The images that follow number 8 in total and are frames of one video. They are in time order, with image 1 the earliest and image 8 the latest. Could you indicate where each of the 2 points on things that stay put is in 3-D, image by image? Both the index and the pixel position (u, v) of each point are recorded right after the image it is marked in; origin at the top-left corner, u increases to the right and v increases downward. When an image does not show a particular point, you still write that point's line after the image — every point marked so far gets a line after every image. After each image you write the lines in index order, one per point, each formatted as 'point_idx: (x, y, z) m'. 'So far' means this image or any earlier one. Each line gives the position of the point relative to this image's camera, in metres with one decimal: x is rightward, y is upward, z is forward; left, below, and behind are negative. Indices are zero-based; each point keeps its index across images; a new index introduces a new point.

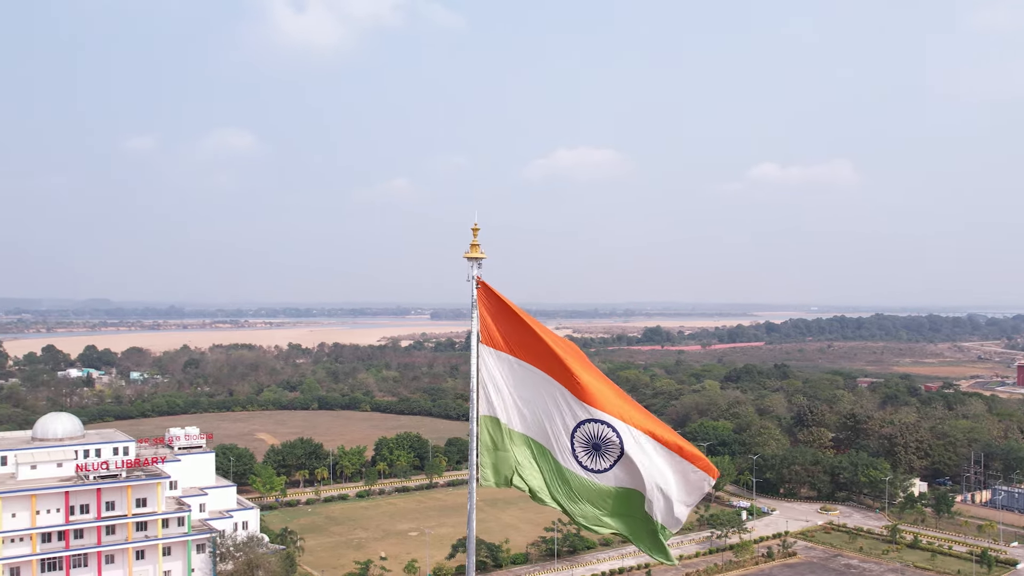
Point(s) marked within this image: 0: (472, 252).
0: (-0.5, +0.4, +12.1) m
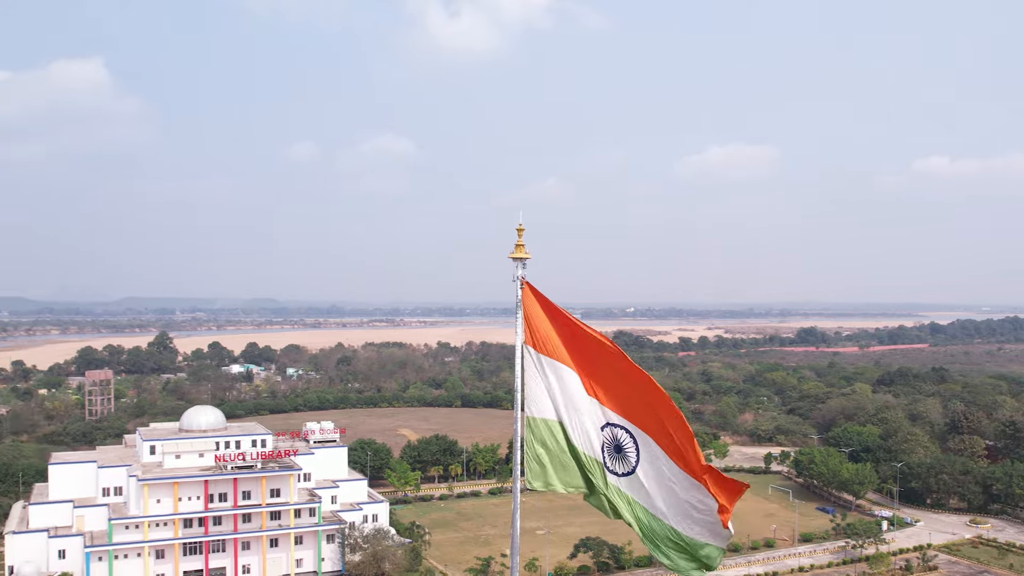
0: (+0.1, +0.4, +12.2) m
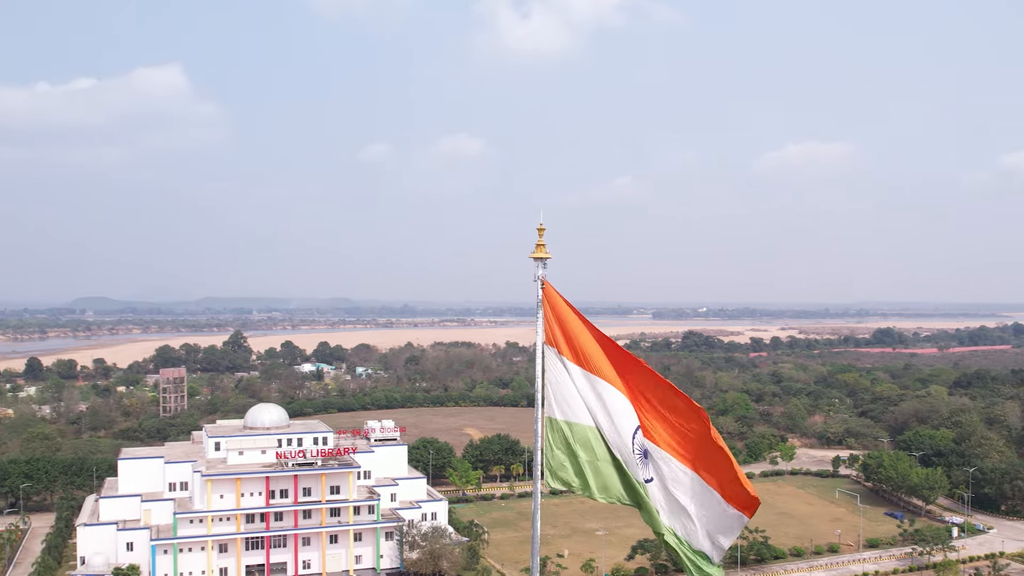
0: (+0.3, +0.4, +12.1) m
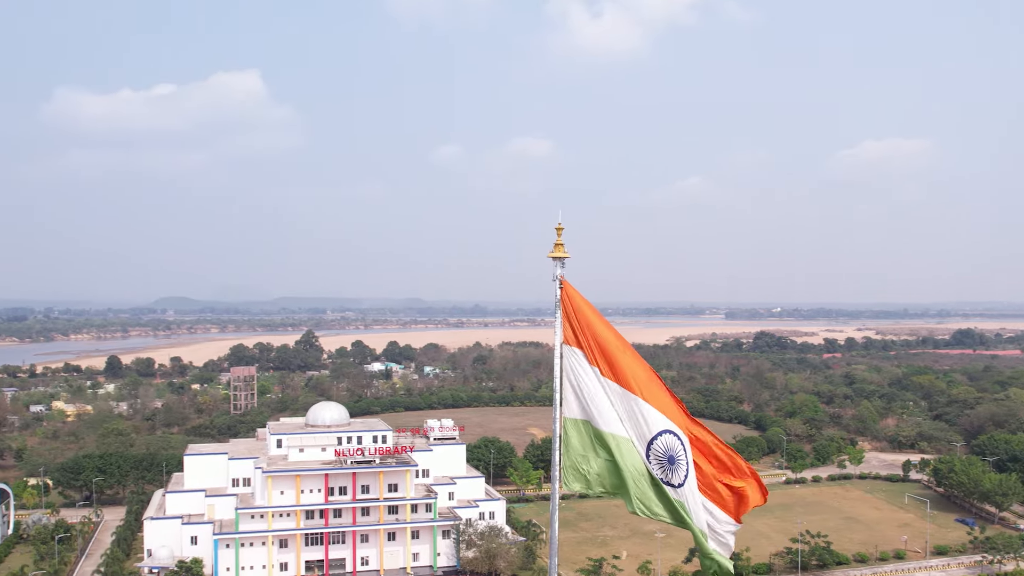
0: (+0.5, +0.4, +12.1) m
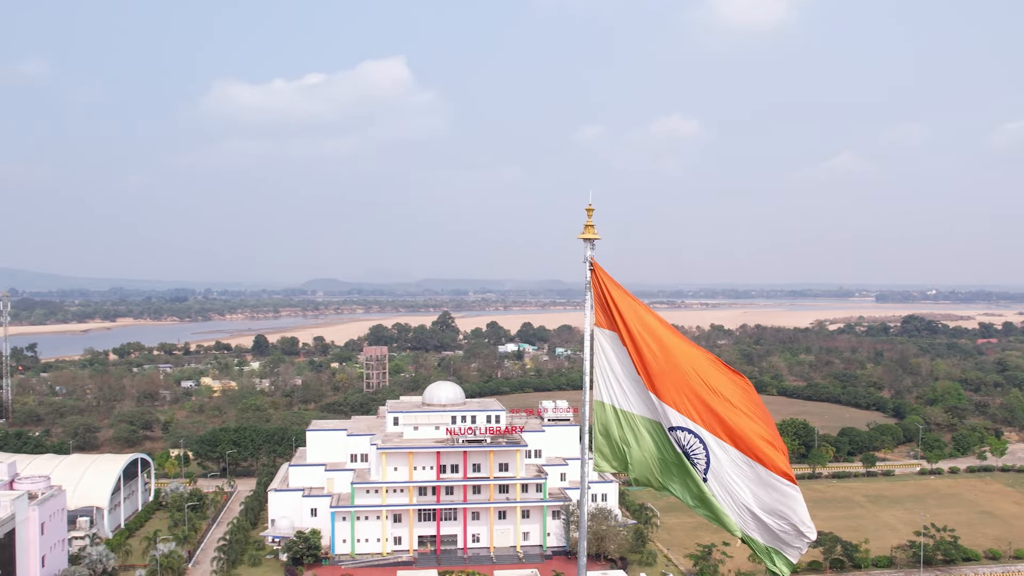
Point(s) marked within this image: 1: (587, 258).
0: (+0.8, +0.6, +12.0) m
1: (+0.9, +0.3, +12.1) m
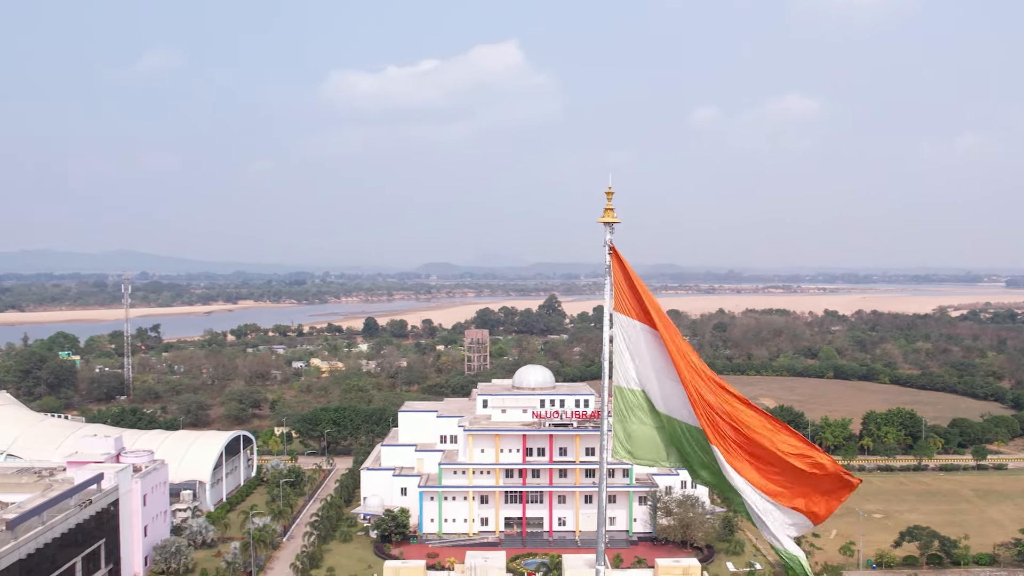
0: (+1.1, +0.8, +11.9) m
1: (+1.1, +0.5, +11.9) m
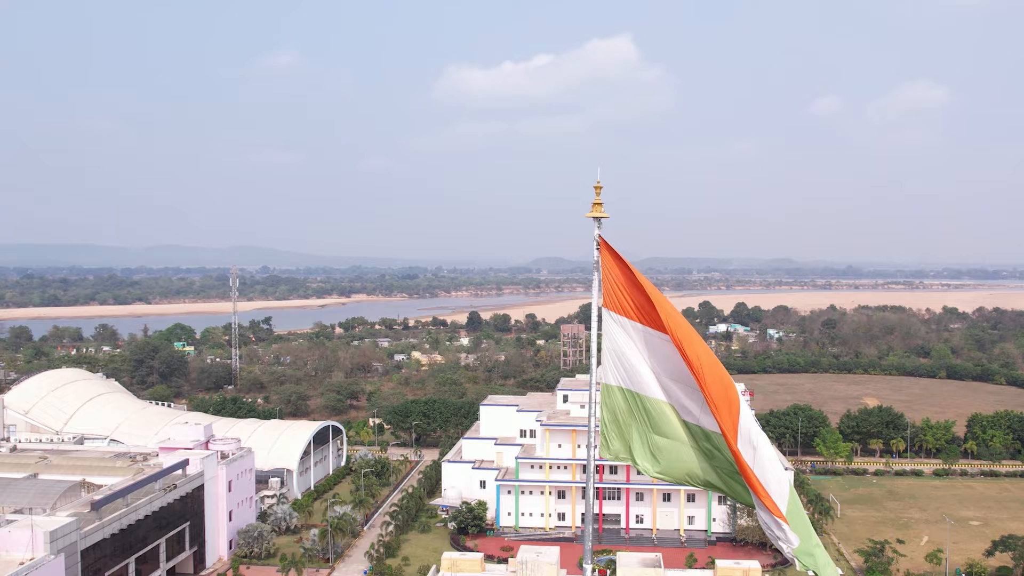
0: (+0.9, +0.9, +11.7) m
1: (+0.9, +0.6, +11.8) m
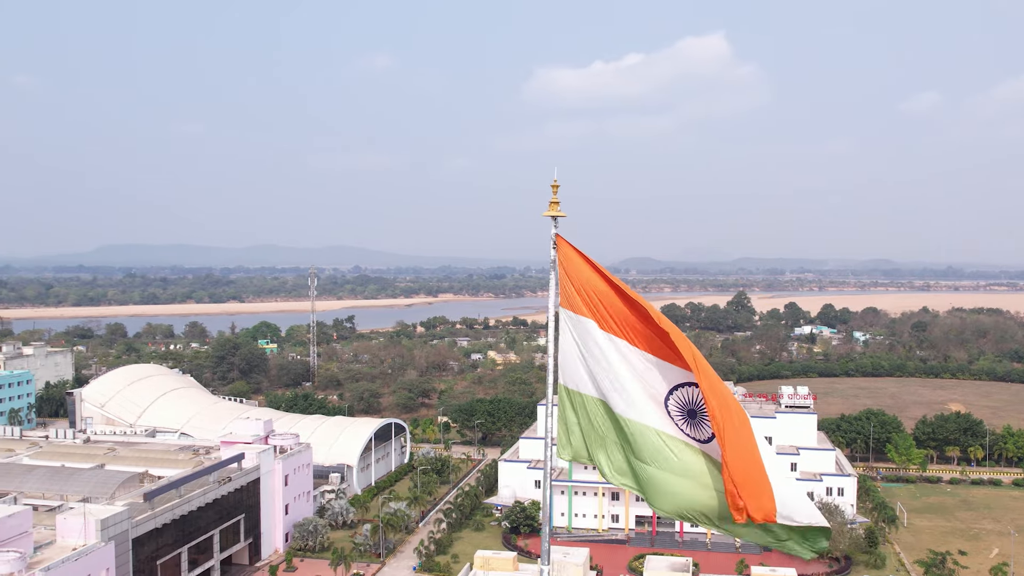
0: (+0.4, +0.9, +11.6) m
1: (+0.5, +0.6, +11.7) m
